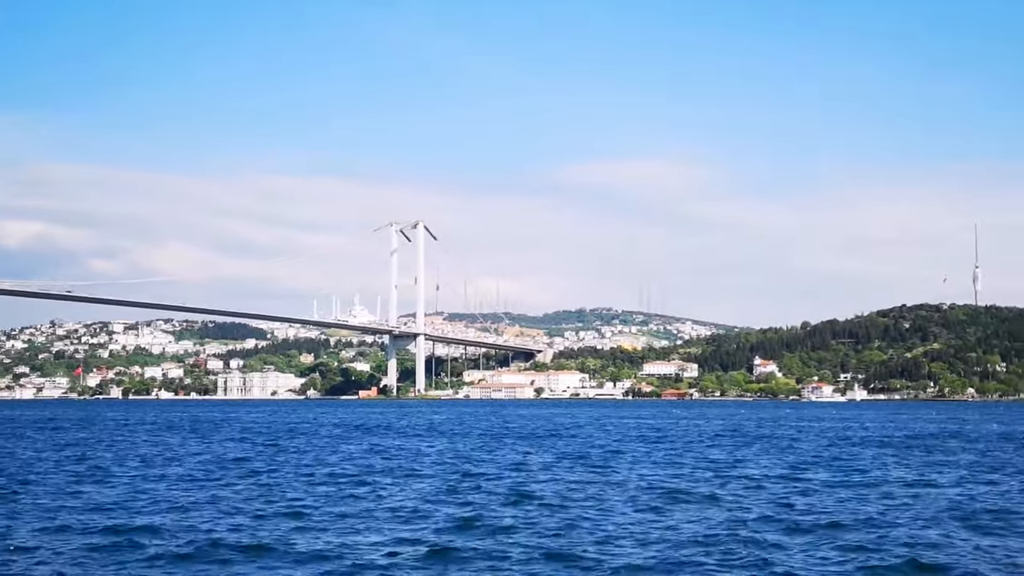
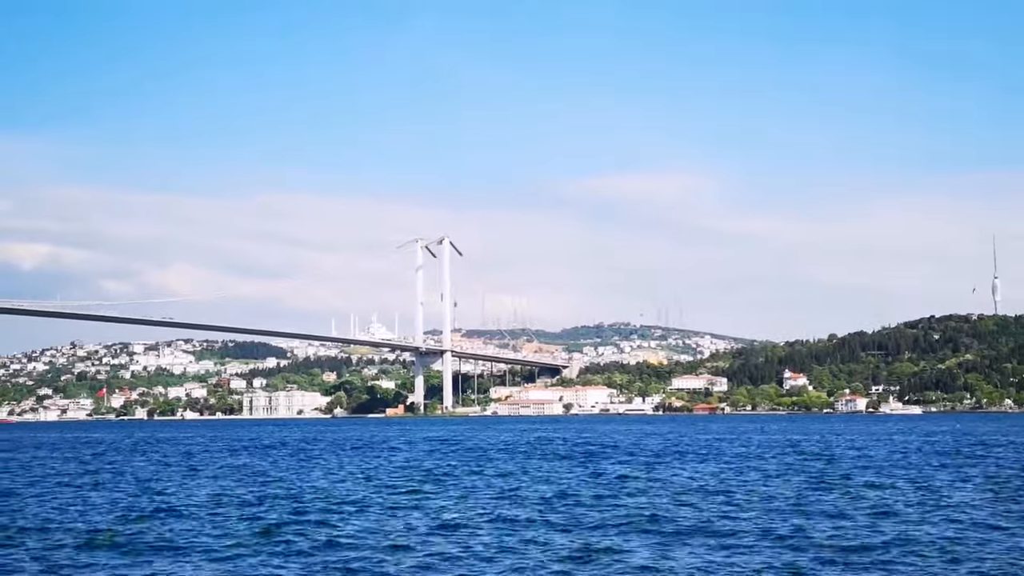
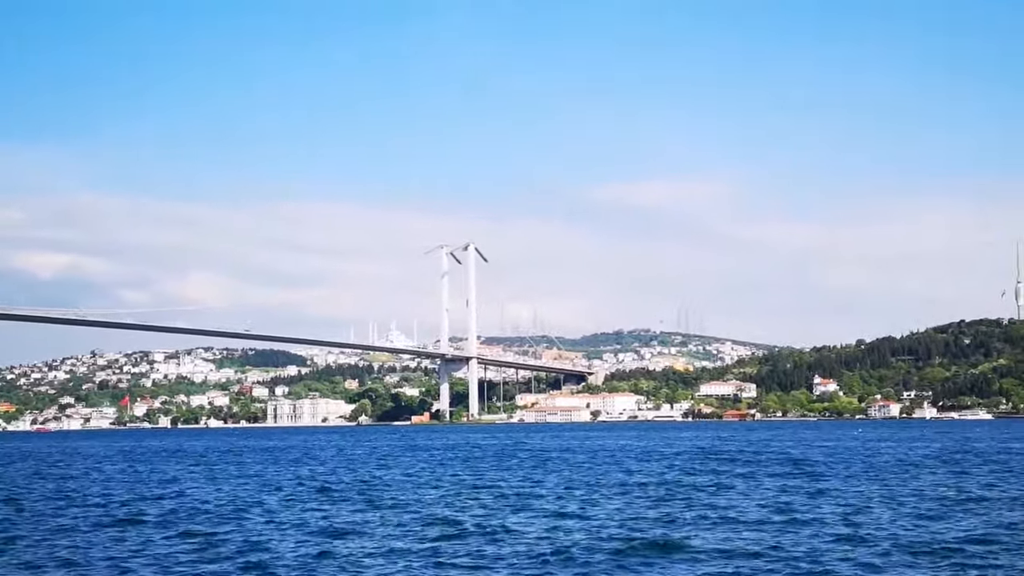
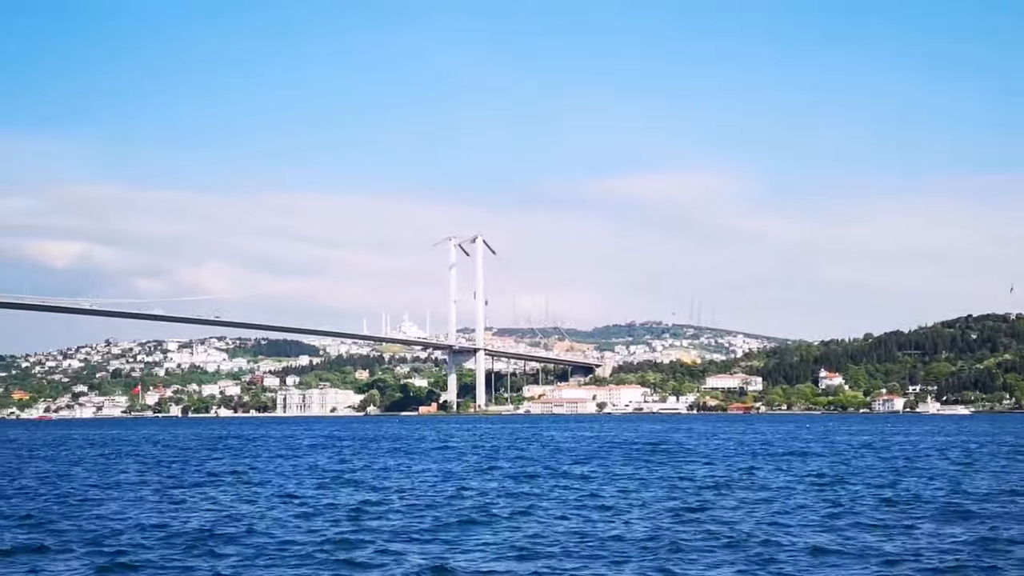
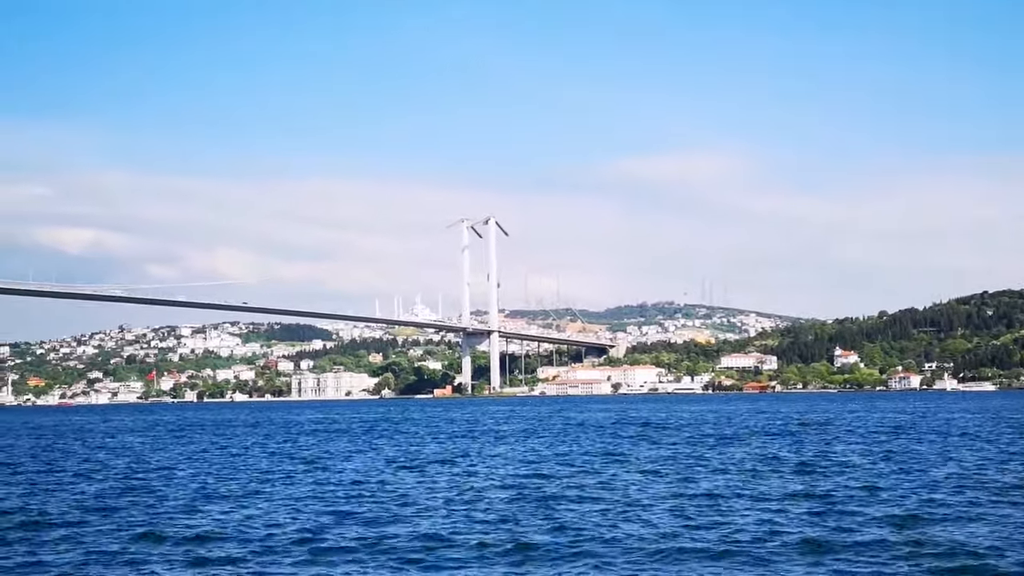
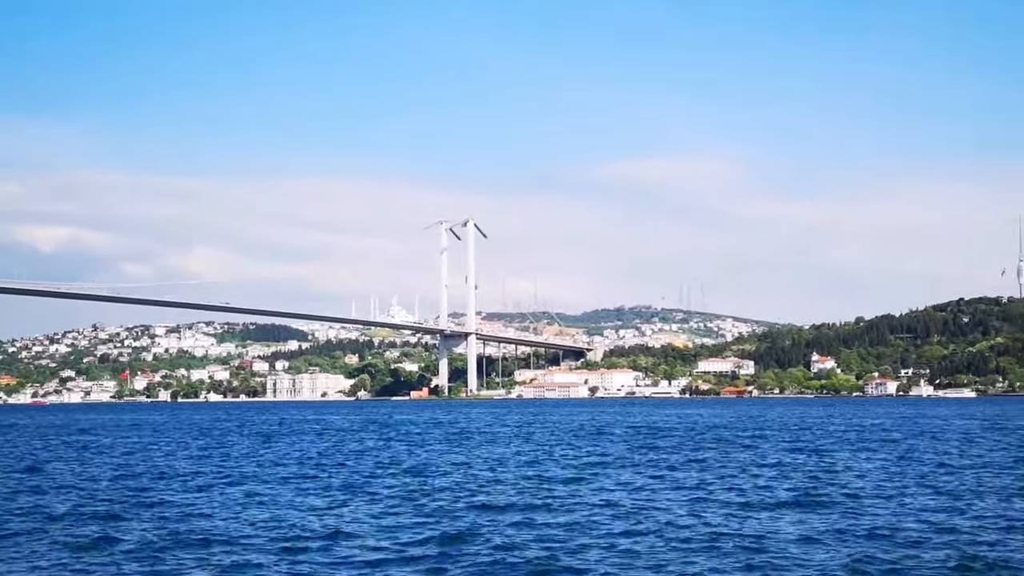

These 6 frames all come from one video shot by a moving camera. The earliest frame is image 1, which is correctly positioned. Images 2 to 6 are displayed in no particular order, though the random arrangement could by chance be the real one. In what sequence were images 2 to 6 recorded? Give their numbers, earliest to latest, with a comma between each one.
2, 4, 5, 6, 3
